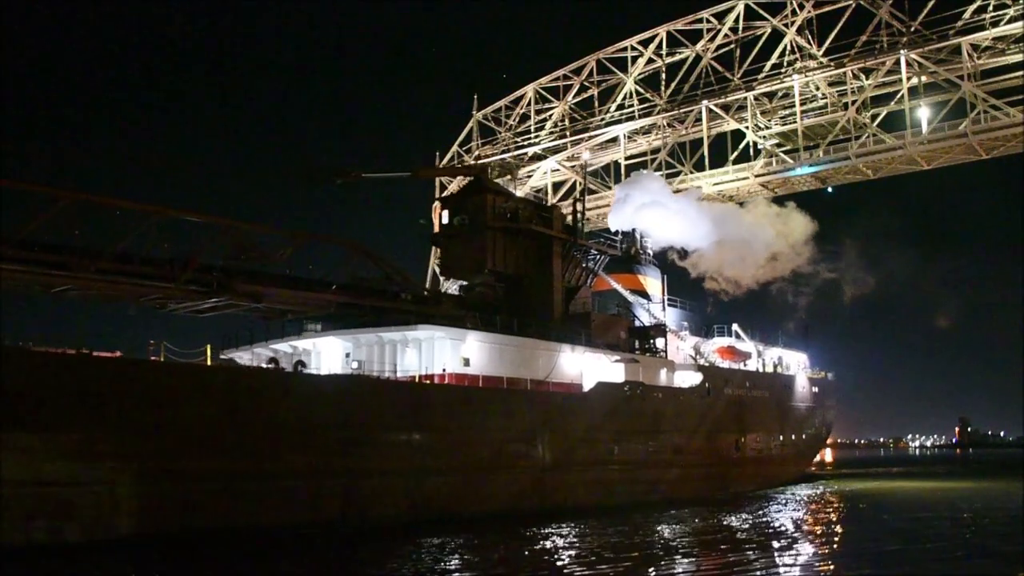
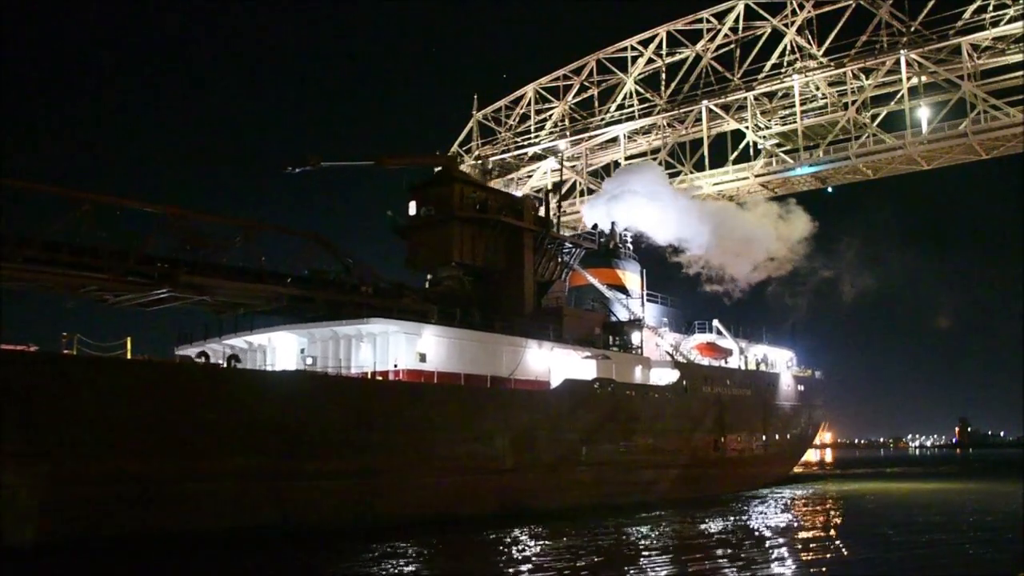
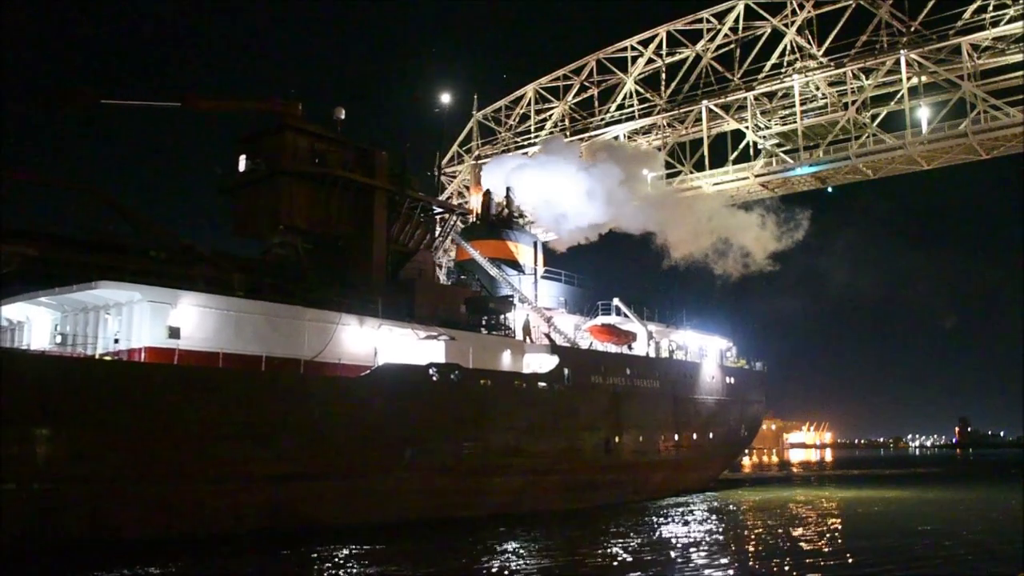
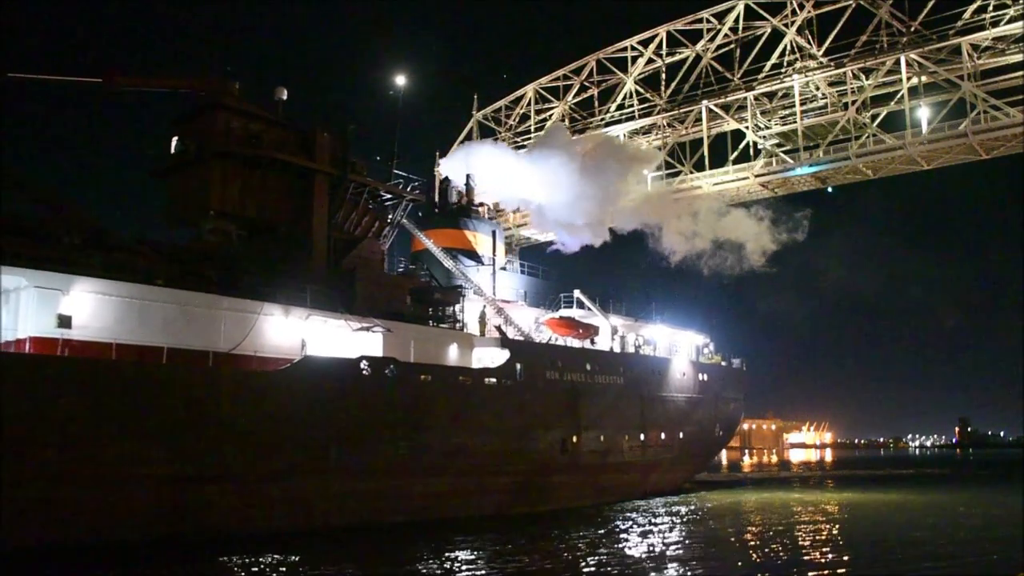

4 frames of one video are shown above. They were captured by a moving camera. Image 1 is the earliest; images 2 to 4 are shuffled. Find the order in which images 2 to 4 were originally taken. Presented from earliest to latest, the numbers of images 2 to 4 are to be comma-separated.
2, 3, 4
